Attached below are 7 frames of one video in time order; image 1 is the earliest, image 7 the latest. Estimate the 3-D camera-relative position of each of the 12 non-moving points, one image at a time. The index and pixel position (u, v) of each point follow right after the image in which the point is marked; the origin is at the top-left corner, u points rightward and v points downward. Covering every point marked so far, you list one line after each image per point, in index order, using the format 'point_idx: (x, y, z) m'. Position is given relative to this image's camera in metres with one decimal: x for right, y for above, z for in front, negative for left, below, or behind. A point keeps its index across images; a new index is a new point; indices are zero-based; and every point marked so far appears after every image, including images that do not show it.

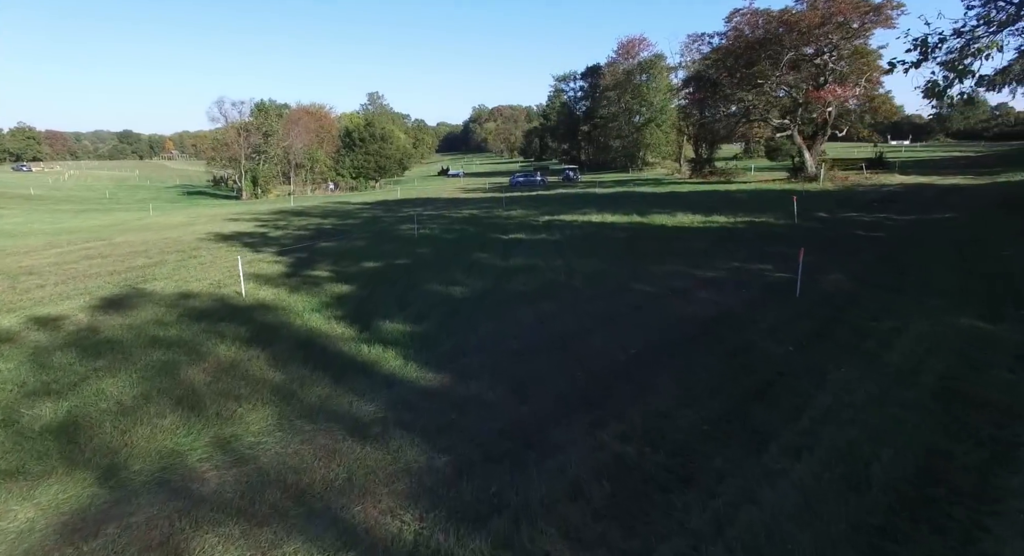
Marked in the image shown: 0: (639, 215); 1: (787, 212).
0: (+4.0, +1.9, +18.1) m
1: (+7.6, +1.8, +16.0) m
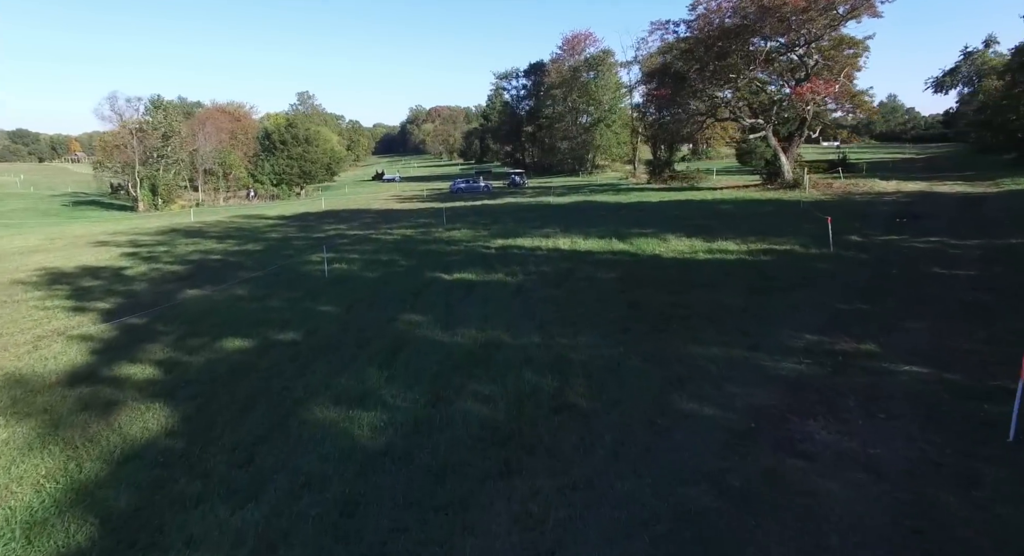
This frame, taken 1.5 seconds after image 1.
0: (+2.6, +0.9, +14.3) m
1: (+6.4, +0.9, +12.6) m
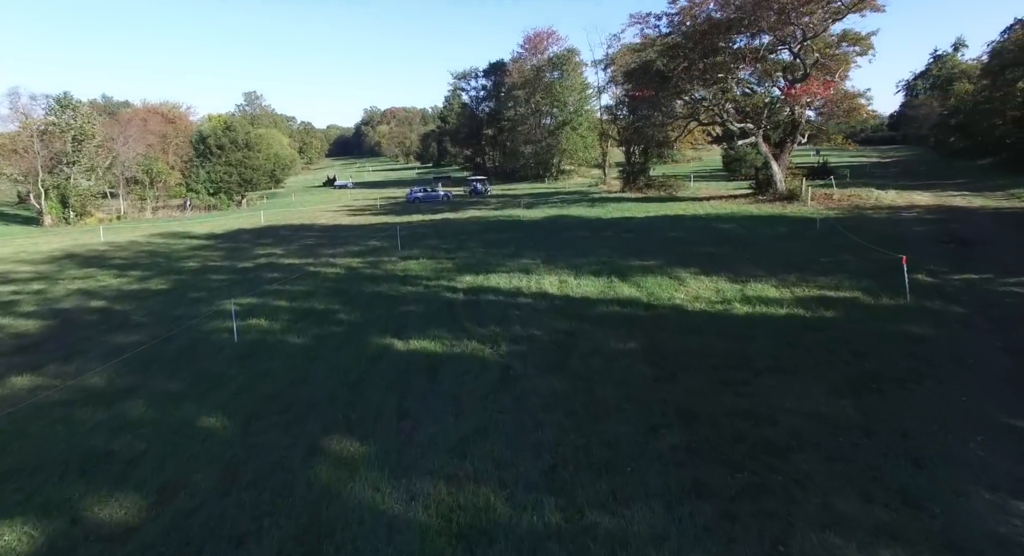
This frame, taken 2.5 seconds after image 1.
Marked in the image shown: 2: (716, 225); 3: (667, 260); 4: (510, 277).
0: (+2.1, 0.0, +11.4) m
1: (+6.0, +0.1, +10.0) m
2: (+6.0, +1.4, +17.3) m
3: (+3.4, +0.4, +12.8) m
4: (0.0, 0.0, +12.2) m
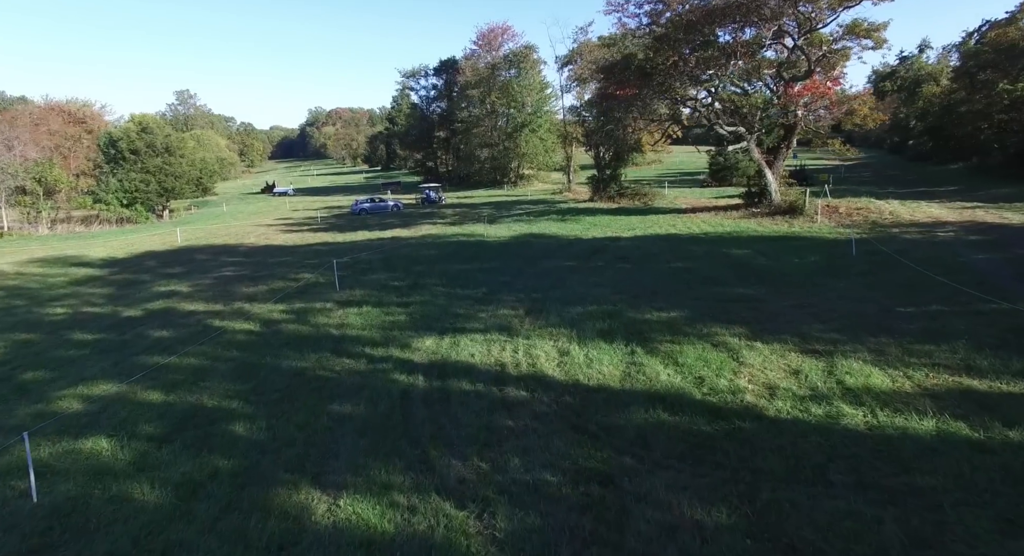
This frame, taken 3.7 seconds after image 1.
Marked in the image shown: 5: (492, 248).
0: (+1.8, -0.9, +8.2) m
1: (+5.8, -0.8, +7.0) m
2: (+5.3, +0.5, +14.3) m
3: (+3.0, -0.6, +9.6) m
4: (-0.4, -1.0, +8.8) m
5: (-0.6, +0.8, +17.7) m
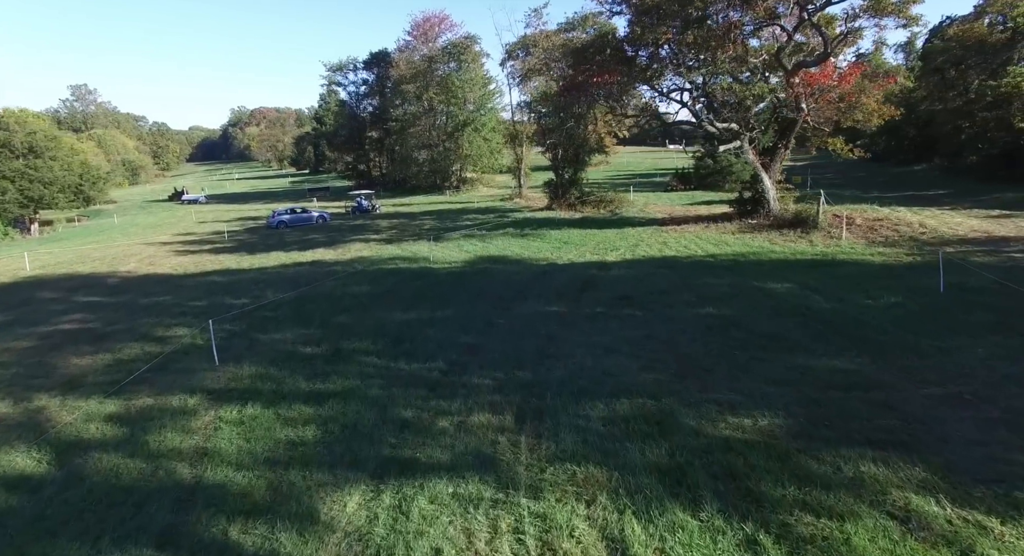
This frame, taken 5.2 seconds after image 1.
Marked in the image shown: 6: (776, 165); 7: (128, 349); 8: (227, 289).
0: (+1.9, -1.8, +4.2) m
1: (+6.0, -1.6, +3.5) m
2: (+4.6, -0.3, +10.7) m
3: (+2.9, -1.4, +5.8) m
4: (-0.4, -1.9, +4.6) m
5: (-1.6, -0.1, +13.4) m
6: (+8.7, +3.7, +19.1) m
7: (-6.7, -1.2, +10.2) m
8: (-7.4, -0.2, +15.1) m
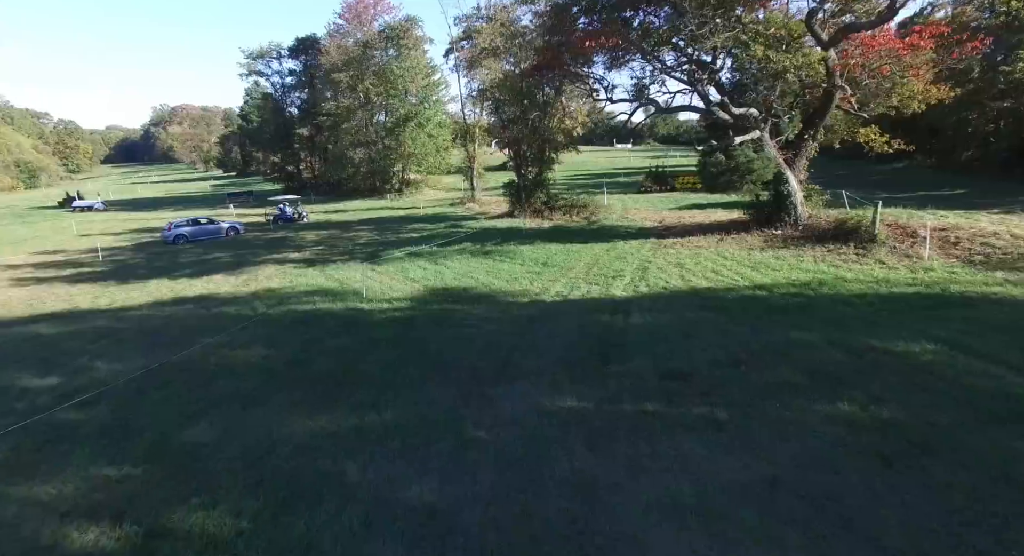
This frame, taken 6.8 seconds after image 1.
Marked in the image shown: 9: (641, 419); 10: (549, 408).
0: (+2.4, -2.6, -0.2) m
1: (+6.5, -2.2, -0.5) m
2: (+4.4, -1.0, +6.5) m
3: (+3.2, -2.2, +1.5) m
4: (+0.1, -2.7, 0.0) m
5: (-2.0, -1.0, +8.6) m
6: (+7.7, +3.1, +15.3) m
7: (-6.8, -2.2, +5.0) m
8: (-8.0, -1.2, +9.8) m
9: (+1.3, -1.4, +6.0) m
10: (+0.4, -1.4, +6.5) m
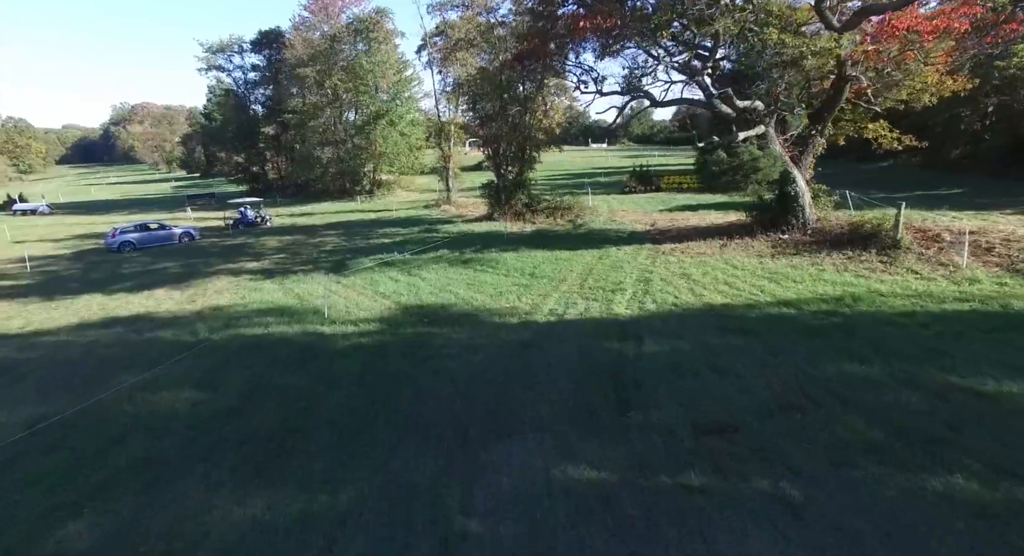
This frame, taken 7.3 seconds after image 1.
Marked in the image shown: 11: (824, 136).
0: (+2.7, -2.8, -1.7) m
1: (+6.8, -2.4, -1.8) m
2: (+4.4, -1.2, +5.1) m
3: (+3.4, -2.4, +0.1) m
4: (+0.4, -3.0, -1.6) m
5: (-2.1, -1.3, +7.0) m
6: (+7.2, +2.9, +14.1) m
7: (-6.7, -2.5, +3.1) m
8: (-8.1, -1.6, +7.9) m
9: (+1.3, -1.6, +4.5) m
10: (+0.4, -1.6, +4.9) m
11: (+7.6, +3.4, +14.1) m
